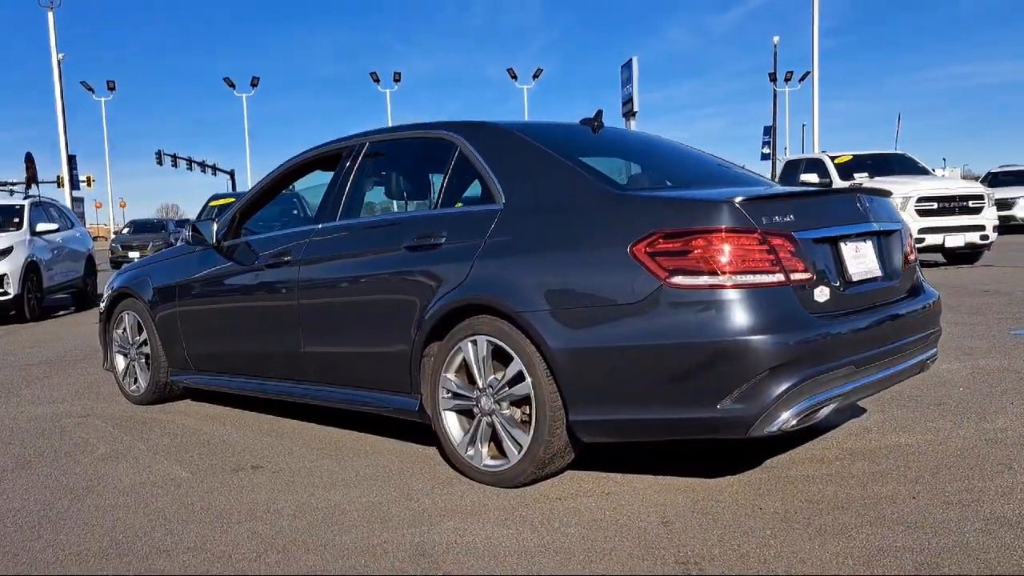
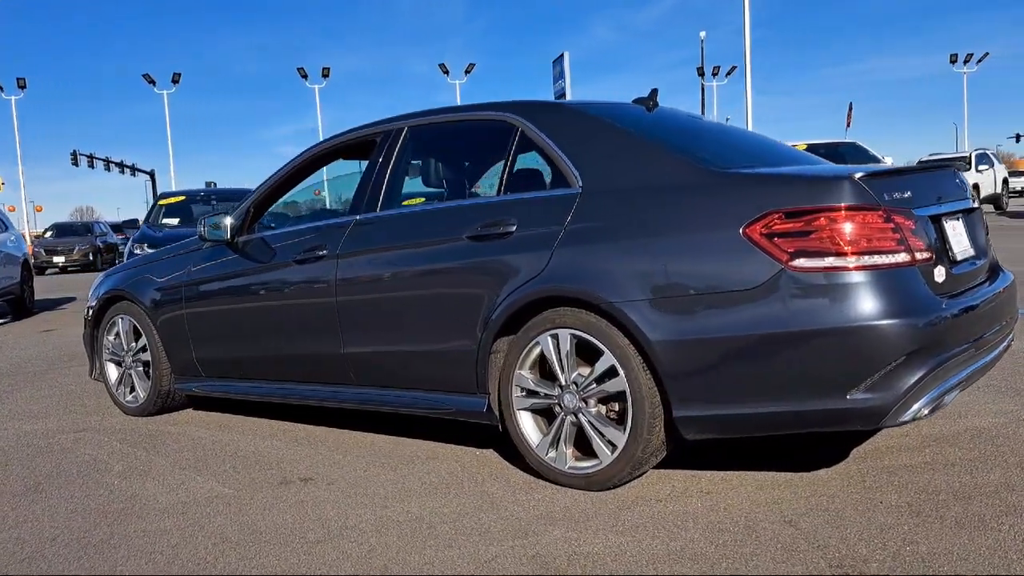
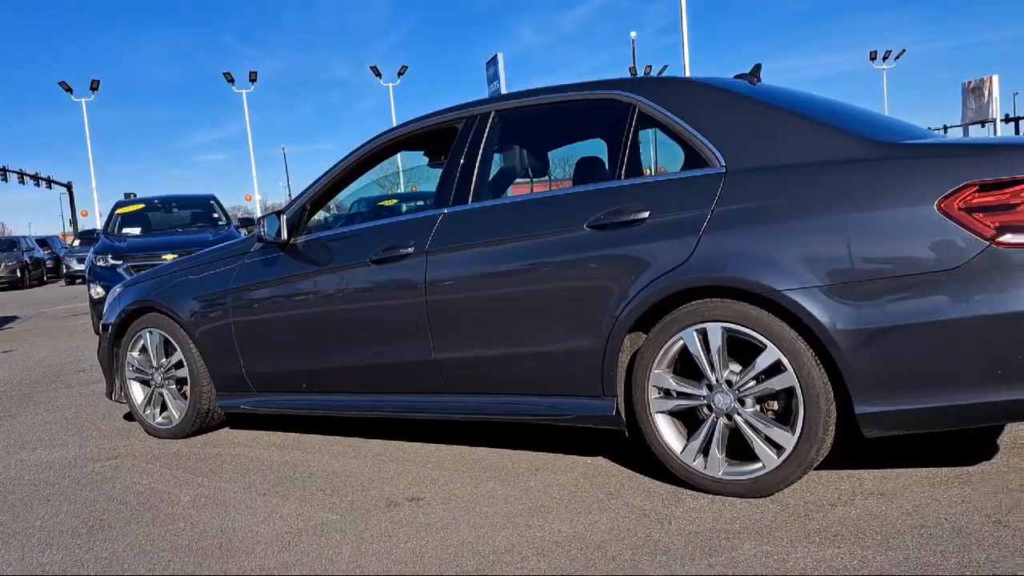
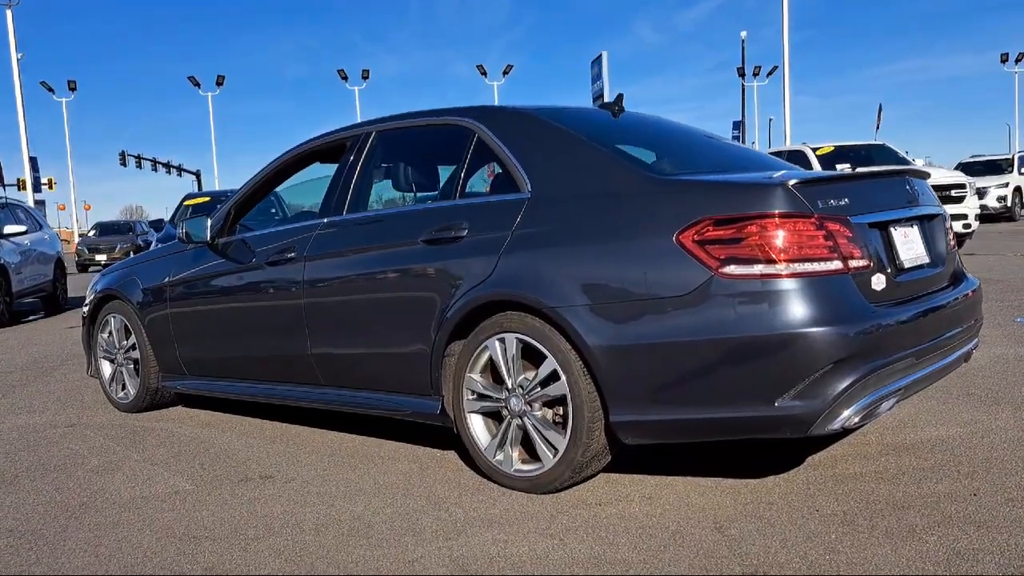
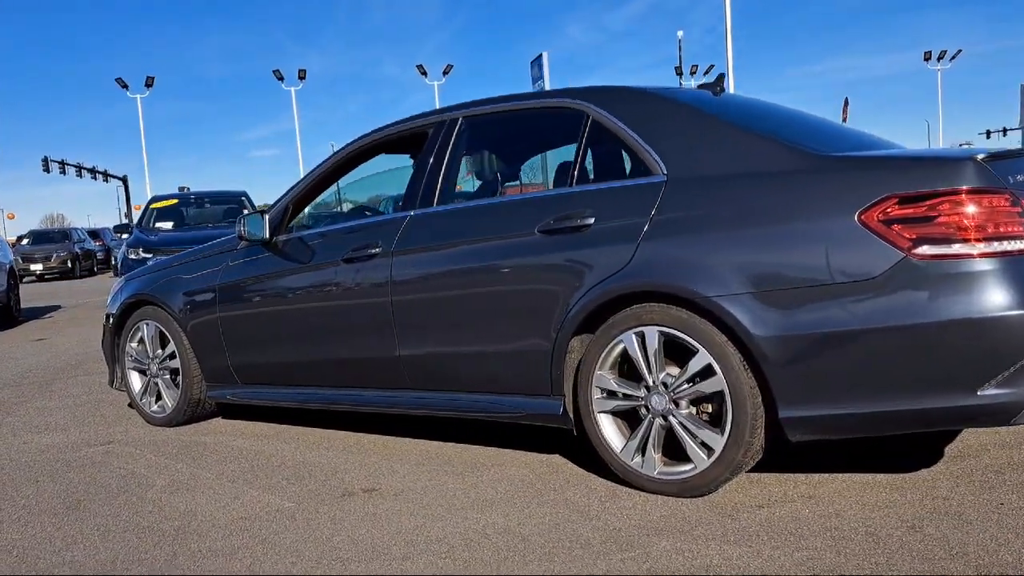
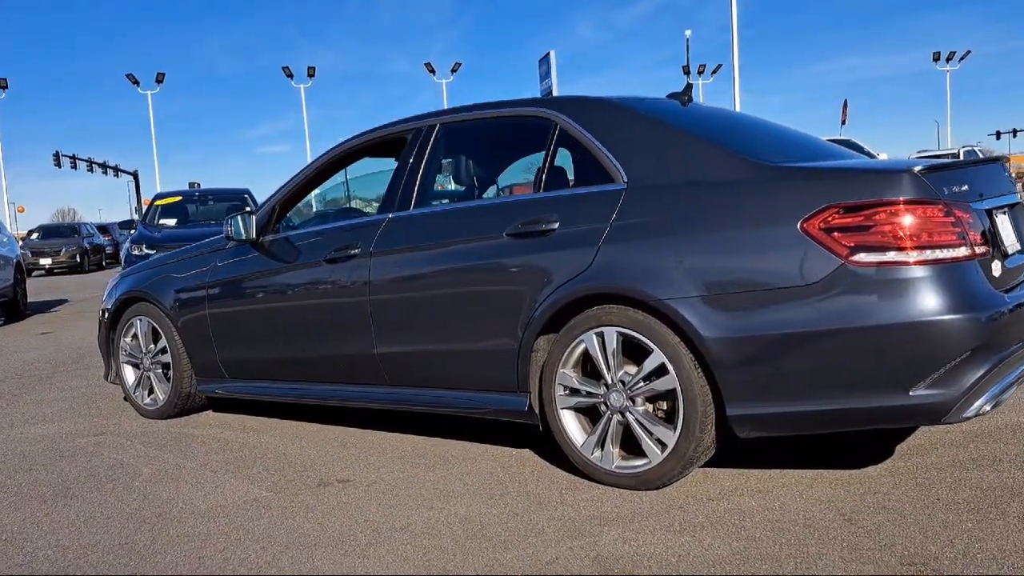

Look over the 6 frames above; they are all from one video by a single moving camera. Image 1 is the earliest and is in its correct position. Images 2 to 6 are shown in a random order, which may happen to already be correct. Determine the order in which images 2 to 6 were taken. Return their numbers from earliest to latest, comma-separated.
4, 2, 6, 5, 3
